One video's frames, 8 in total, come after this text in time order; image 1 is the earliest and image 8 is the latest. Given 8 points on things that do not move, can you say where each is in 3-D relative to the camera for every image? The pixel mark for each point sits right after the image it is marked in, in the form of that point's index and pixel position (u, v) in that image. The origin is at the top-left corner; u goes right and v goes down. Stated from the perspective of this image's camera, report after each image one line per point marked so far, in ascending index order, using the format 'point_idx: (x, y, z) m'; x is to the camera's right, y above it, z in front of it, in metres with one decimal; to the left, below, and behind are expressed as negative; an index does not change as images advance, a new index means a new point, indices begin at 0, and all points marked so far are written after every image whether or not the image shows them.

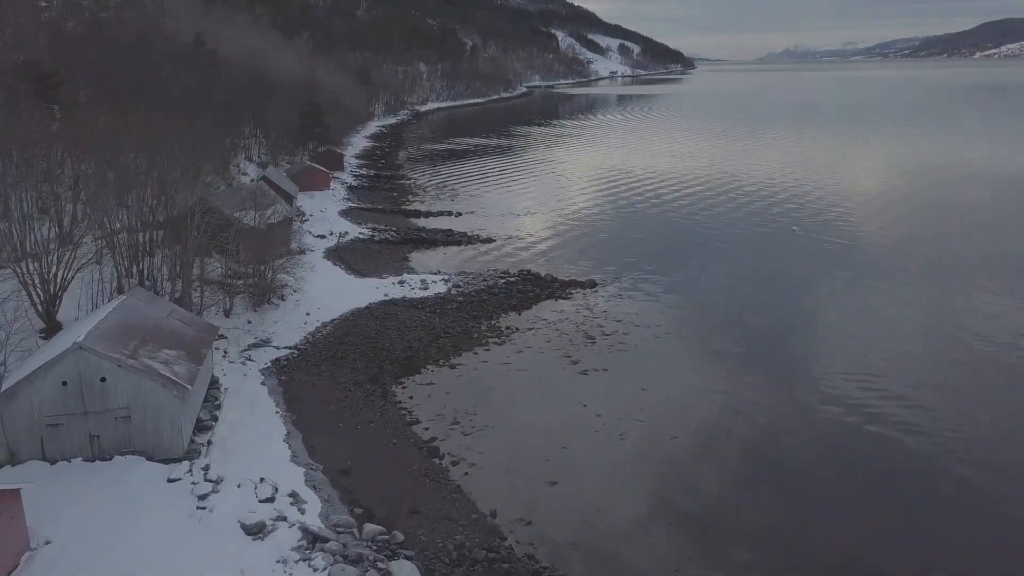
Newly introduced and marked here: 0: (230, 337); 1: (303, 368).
0: (-6.4, -1.1, +18.3) m
1: (-4.5, -1.8, +17.4) m
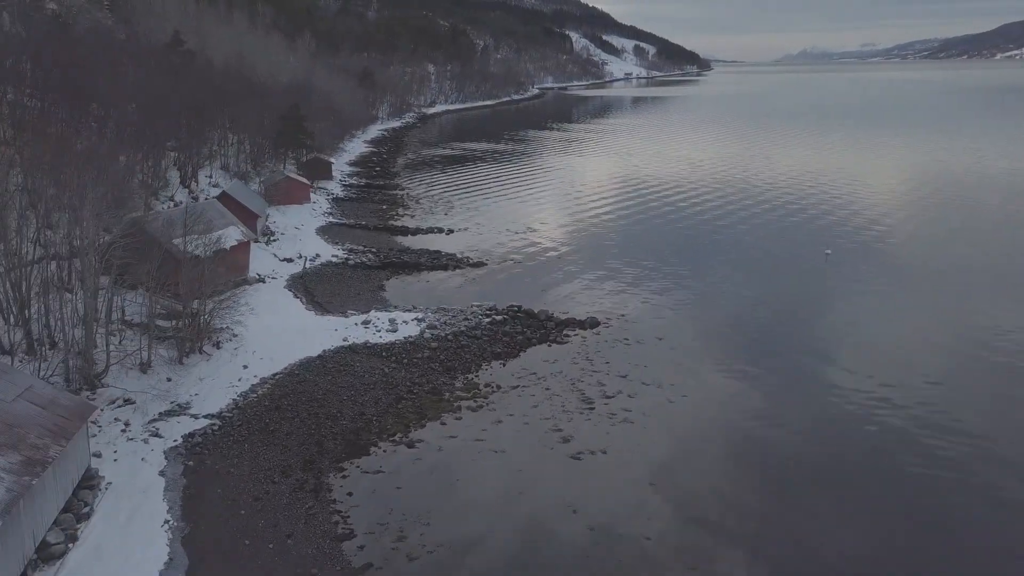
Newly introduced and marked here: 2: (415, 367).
0: (-6.9, -2.1, +14.7) m
1: (-5.0, -2.7, +13.8) m
2: (-2.1, -1.7, +17.5) m
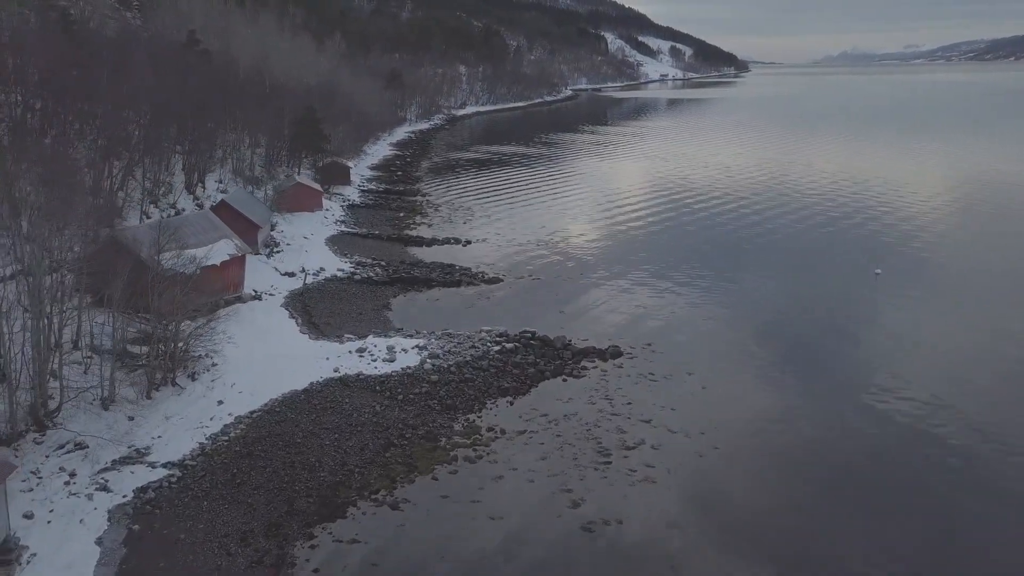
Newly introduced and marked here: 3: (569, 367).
0: (-6.8, -2.6, +12.9) m
1: (-5.0, -3.2, +11.9) m
2: (-2.0, -2.3, +15.5) m
3: (+1.2, -1.7, +17.6) m
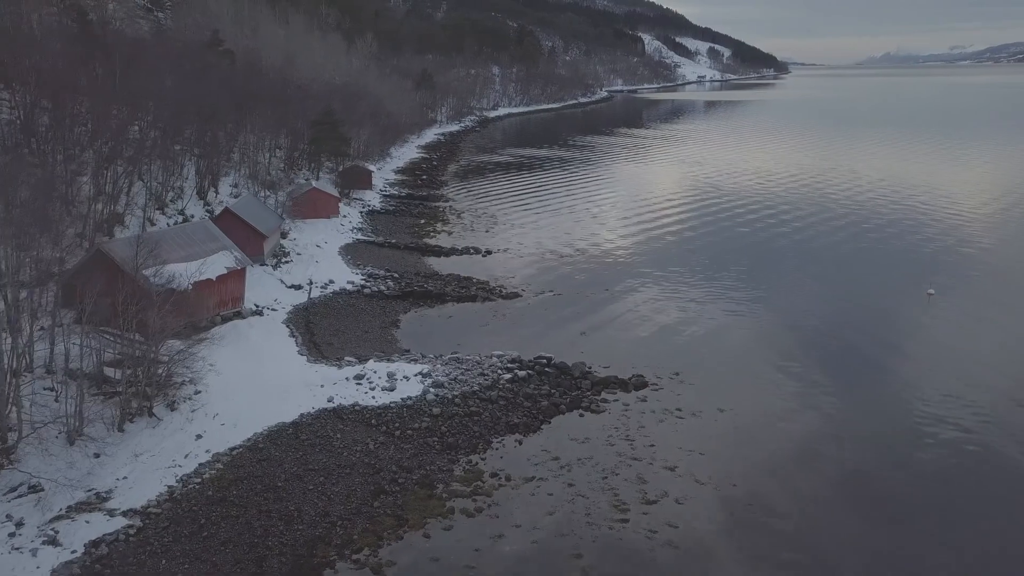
0: (-6.8, -2.9, +11.6) m
1: (-5.0, -3.6, +10.5) m
2: (-1.8, -2.7, +14.0) m
3: (+1.5, -2.2, +16.0) m
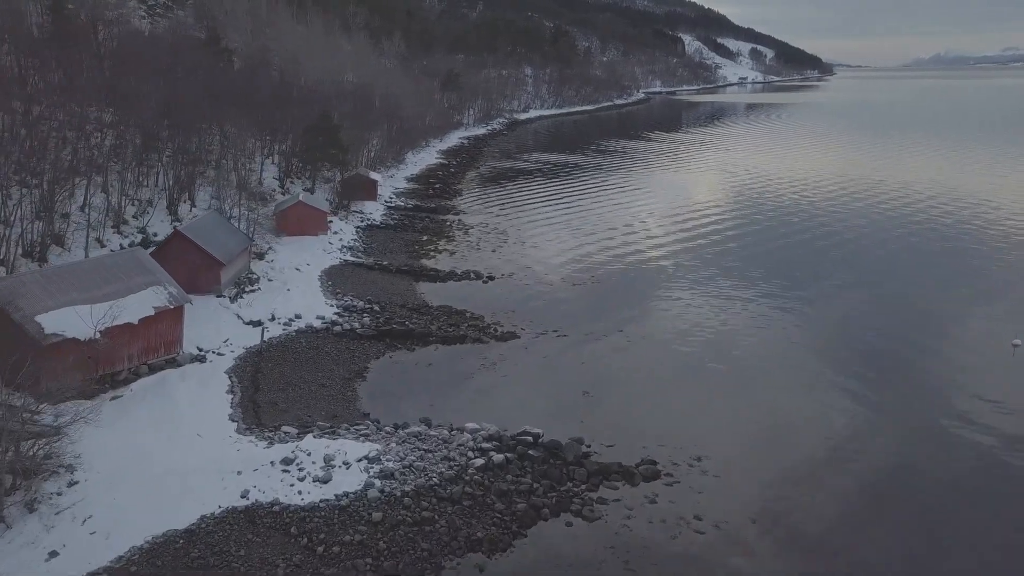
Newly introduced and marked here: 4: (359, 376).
0: (-7.4, -3.8, +8.3) m
1: (-5.7, -4.5, +7.2) m
2: (-2.4, -3.6, +10.5) m
3: (+1.0, -3.2, +12.3) m
4: (-3.3, -1.9, +17.3) m
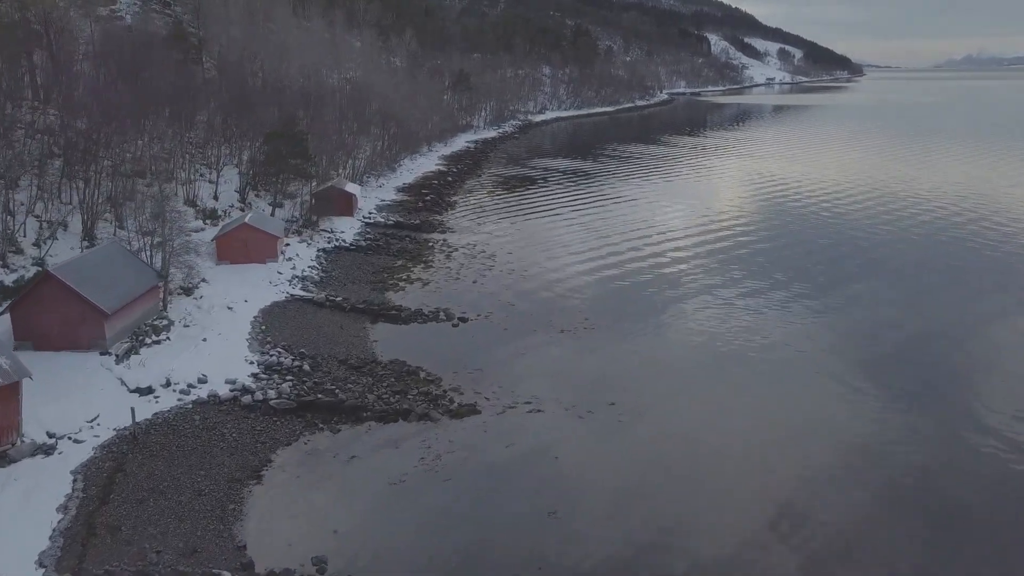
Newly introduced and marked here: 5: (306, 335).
0: (-8.6, -4.9, +4.2) m
1: (-6.9, -5.6, +2.9) m
2: (-3.4, -4.8, +6.2) m
3: (0.0, -4.4, +7.9) m
4: (-4.1, -3.0, +13.0) m
5: (-5.0, -1.1, +19.6) m
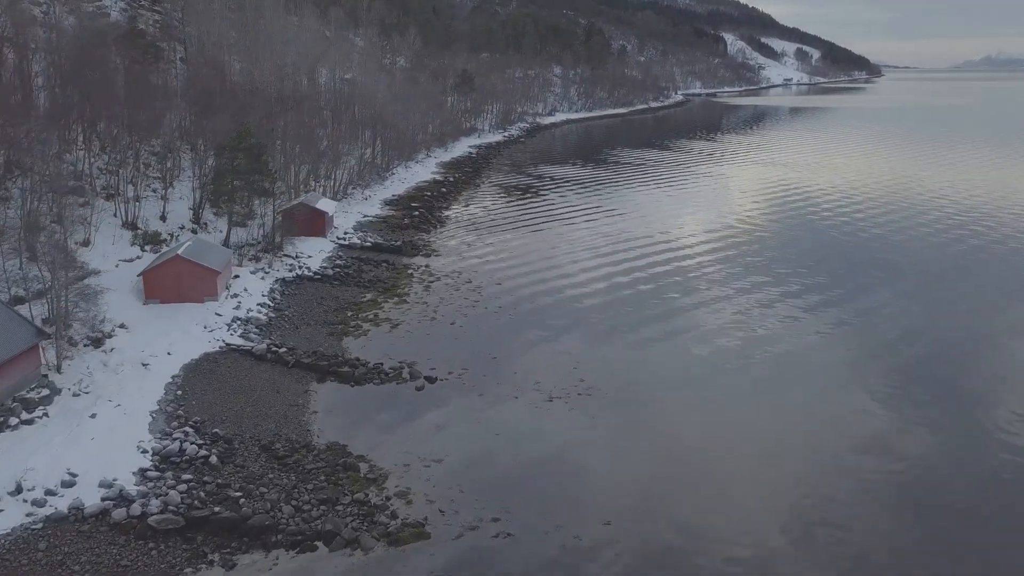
0: (-9.3, -6.0, +0.4) m
1: (-7.7, -6.7, -0.9) m
2: (-4.2, -5.9, +2.3) m
3: (-0.7, -5.5, +4.0) m
4: (-4.8, -4.2, +9.2) m
5: (-5.5, -2.2, +15.8) m
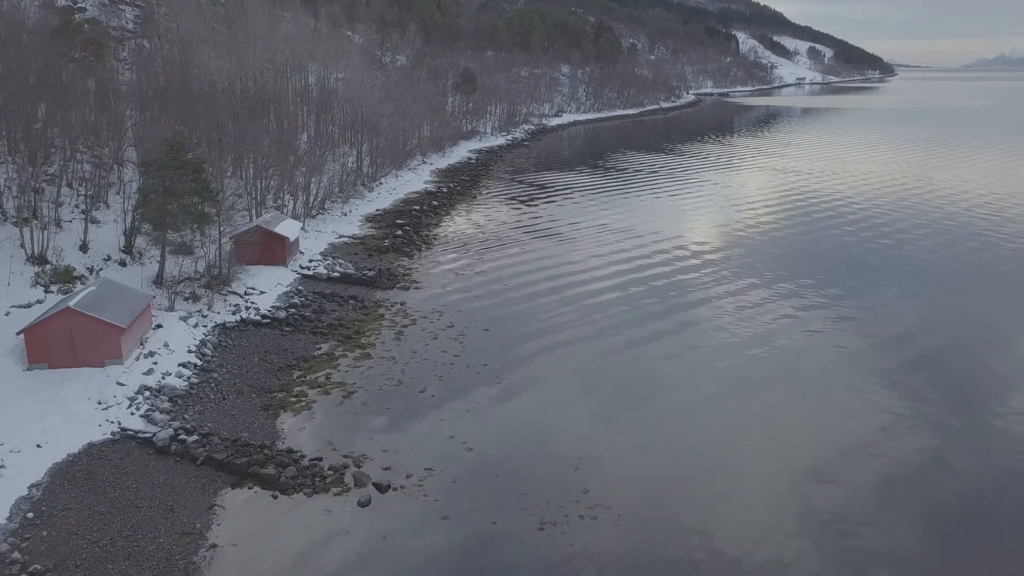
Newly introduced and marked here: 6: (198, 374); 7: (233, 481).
0: (-9.9, -7.2, -3.9) m
1: (-8.2, -7.9, -5.2) m
2: (-4.7, -7.1, -2.0) m
3: (-1.2, -6.8, -0.4) m
4: (-5.2, -5.4, +4.8) m
5: (-5.8, -3.4, +11.4) m
6: (-6.6, -1.8, +16.9) m
7: (-4.4, -3.2, +12.9) m
